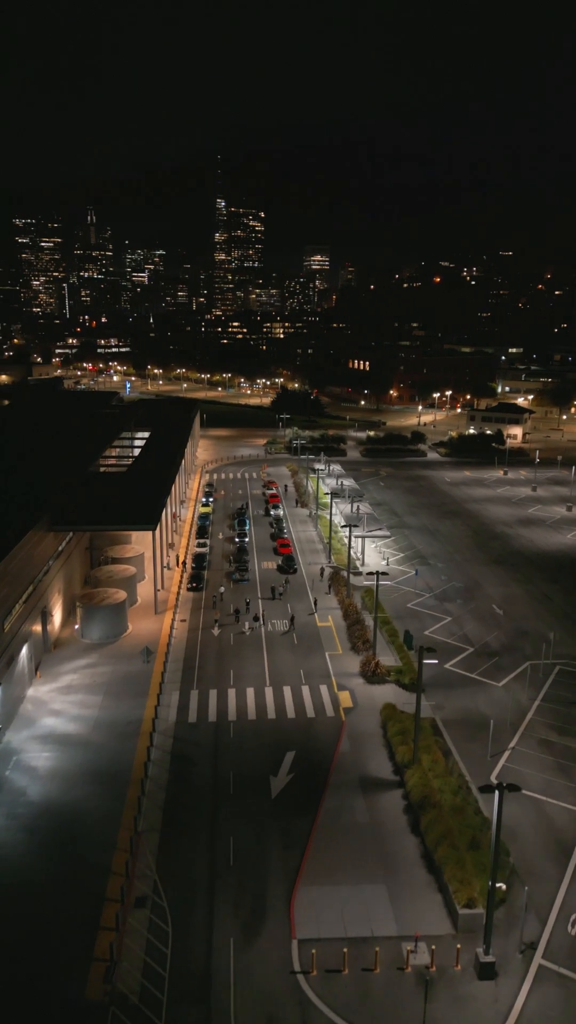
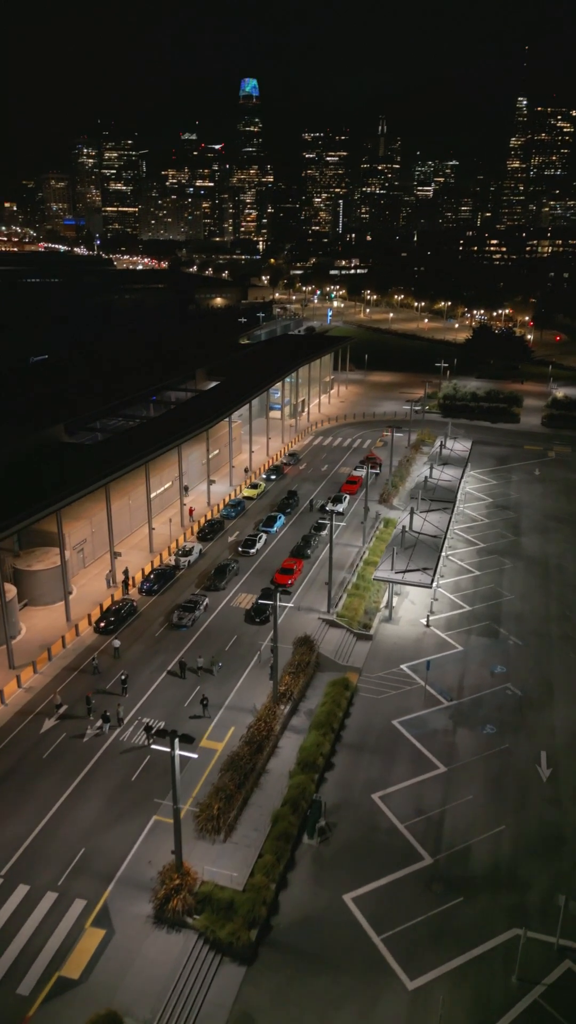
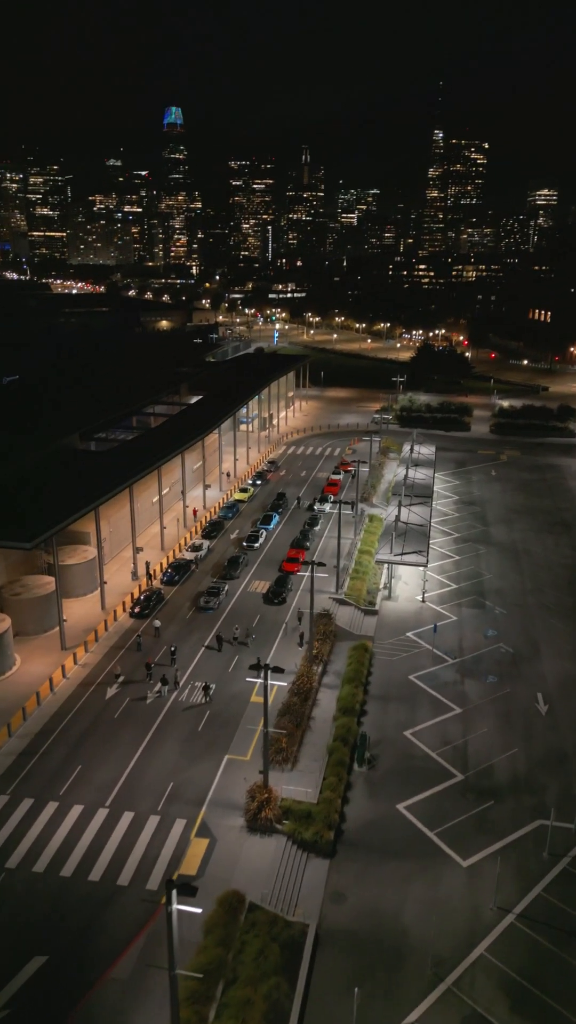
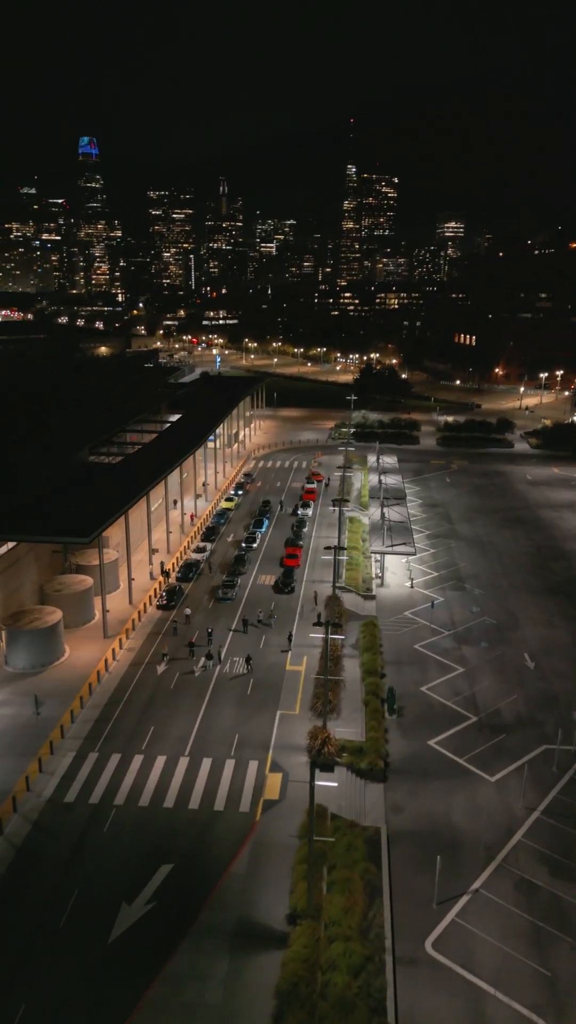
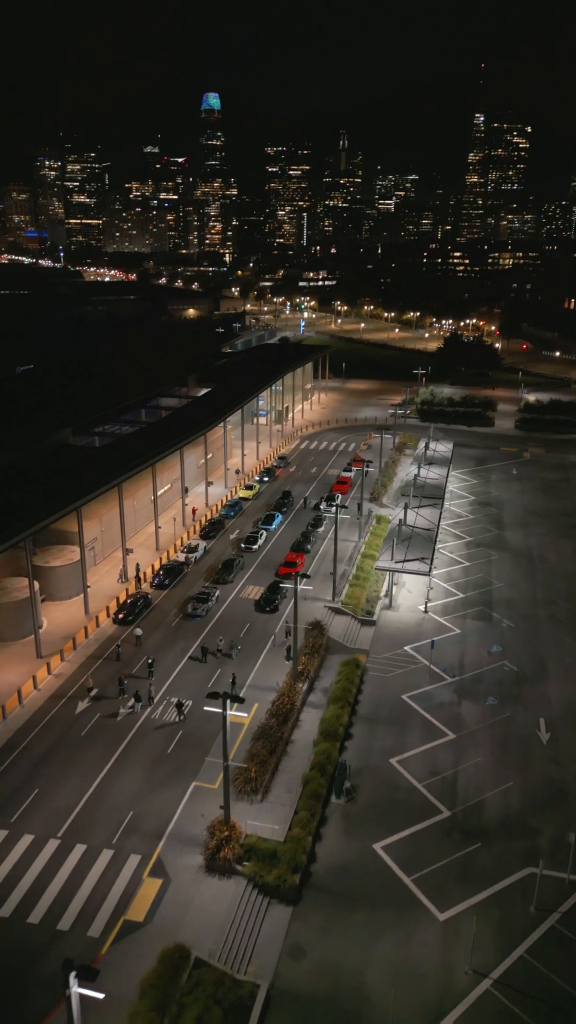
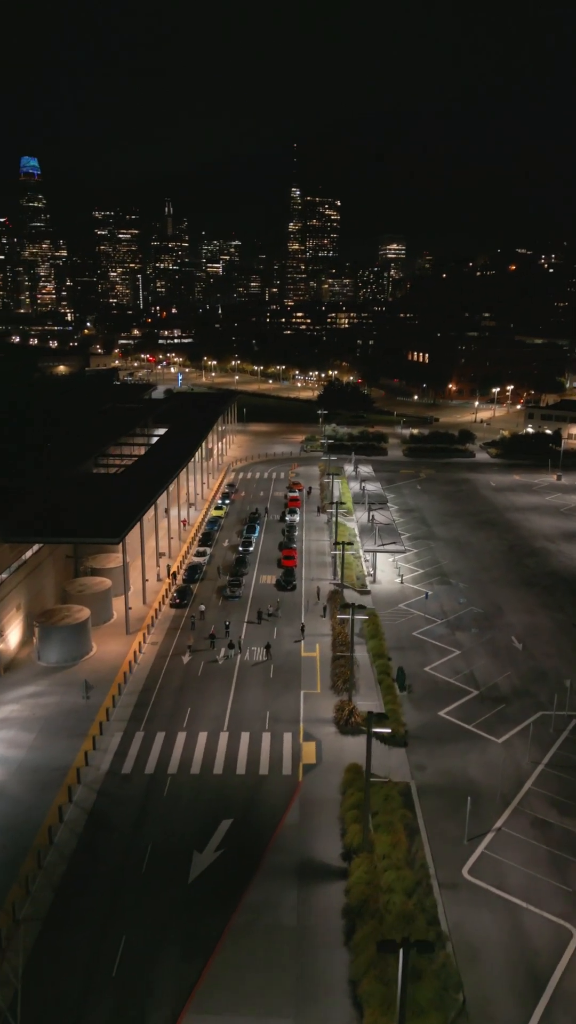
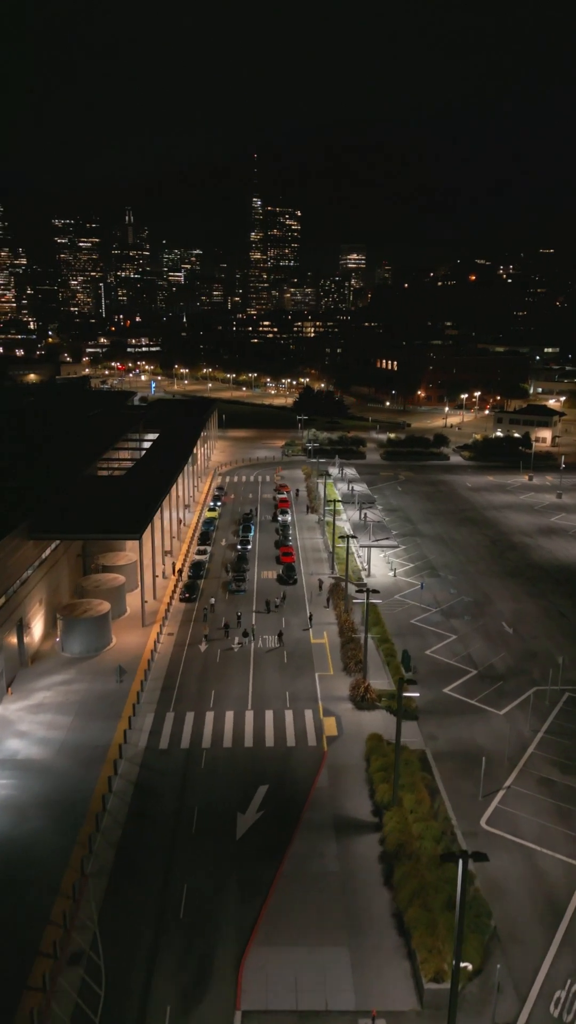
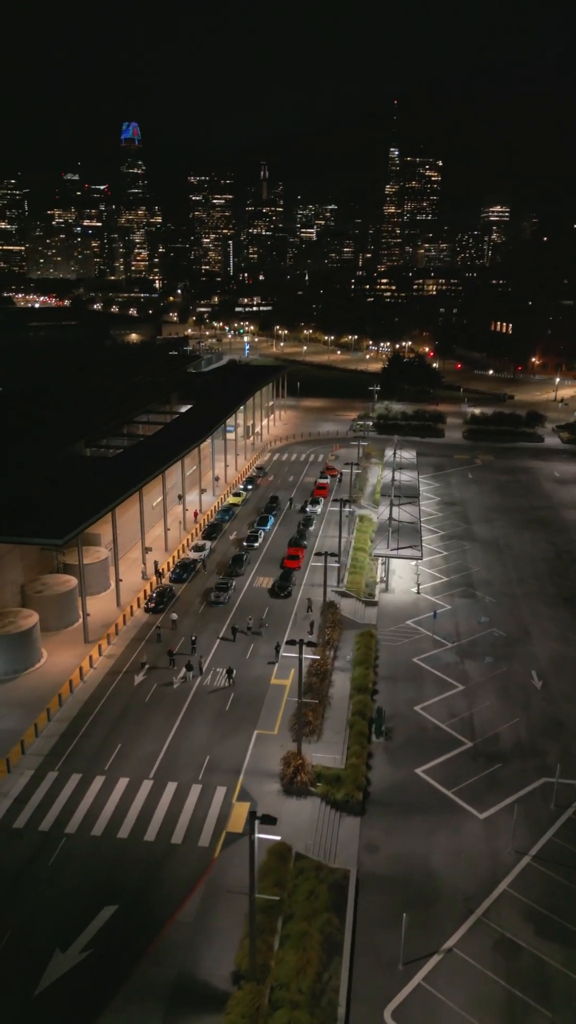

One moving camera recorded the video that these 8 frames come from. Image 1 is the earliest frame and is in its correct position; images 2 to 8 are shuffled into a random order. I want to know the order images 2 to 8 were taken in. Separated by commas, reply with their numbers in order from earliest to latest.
7, 6, 4, 8, 3, 5, 2
